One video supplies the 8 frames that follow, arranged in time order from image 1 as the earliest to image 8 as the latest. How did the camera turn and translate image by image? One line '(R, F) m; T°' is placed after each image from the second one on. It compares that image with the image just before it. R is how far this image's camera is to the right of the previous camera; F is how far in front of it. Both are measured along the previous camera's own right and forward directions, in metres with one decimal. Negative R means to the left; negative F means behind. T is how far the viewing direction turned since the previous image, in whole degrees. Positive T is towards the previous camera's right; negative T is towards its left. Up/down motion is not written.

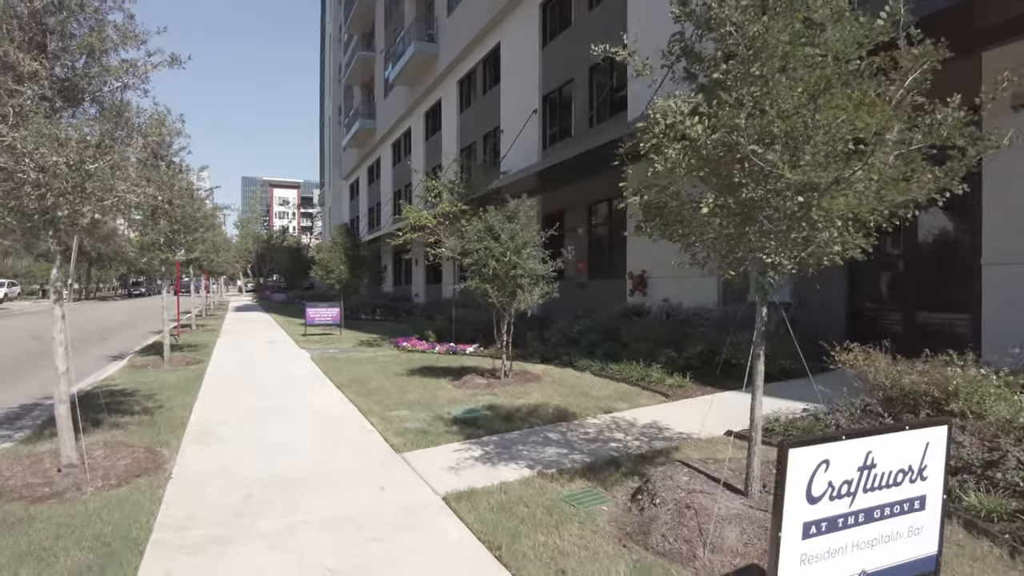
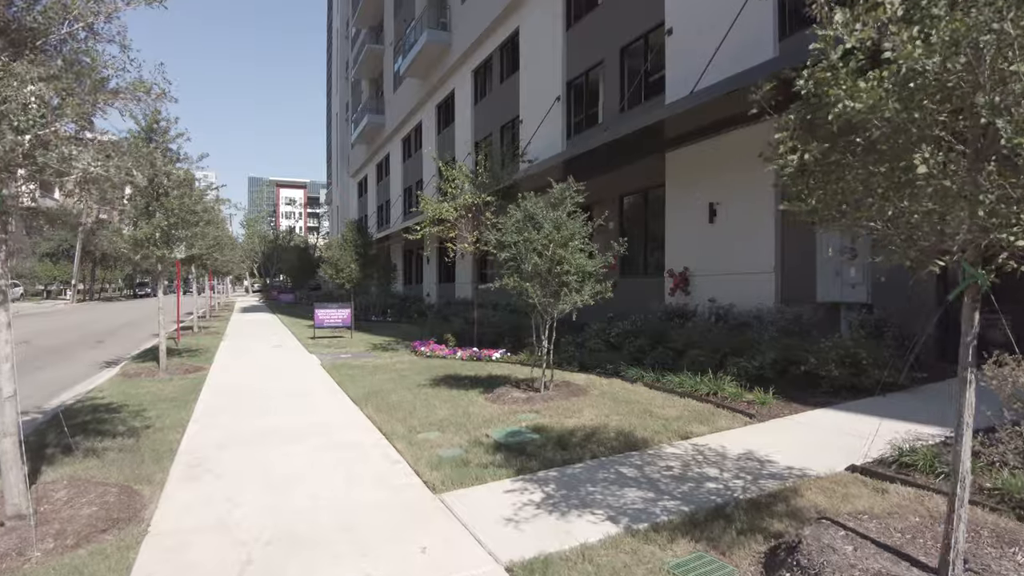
(-0.5, +1.3) m; -1°
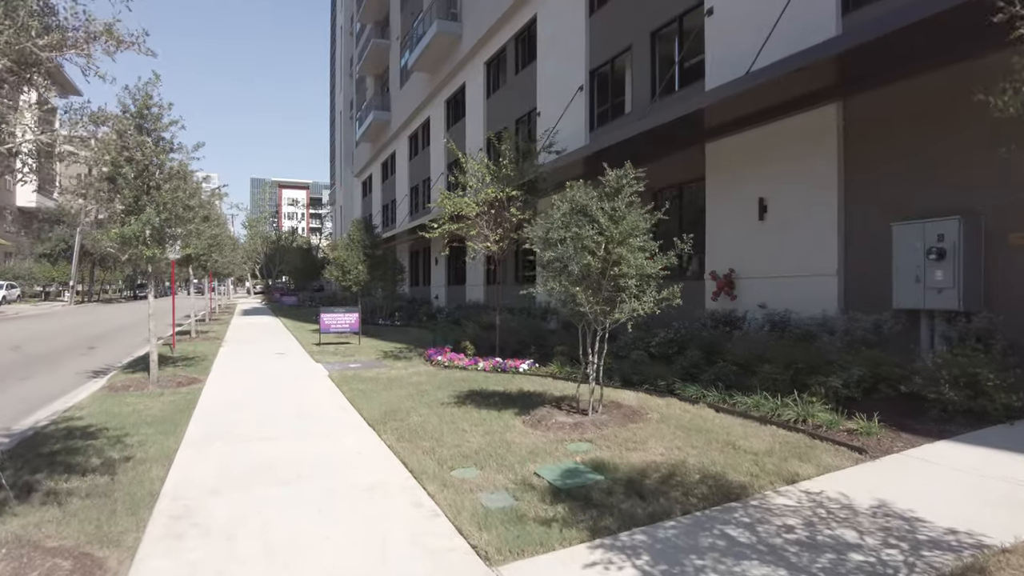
(-0.5, +1.2) m; 0°
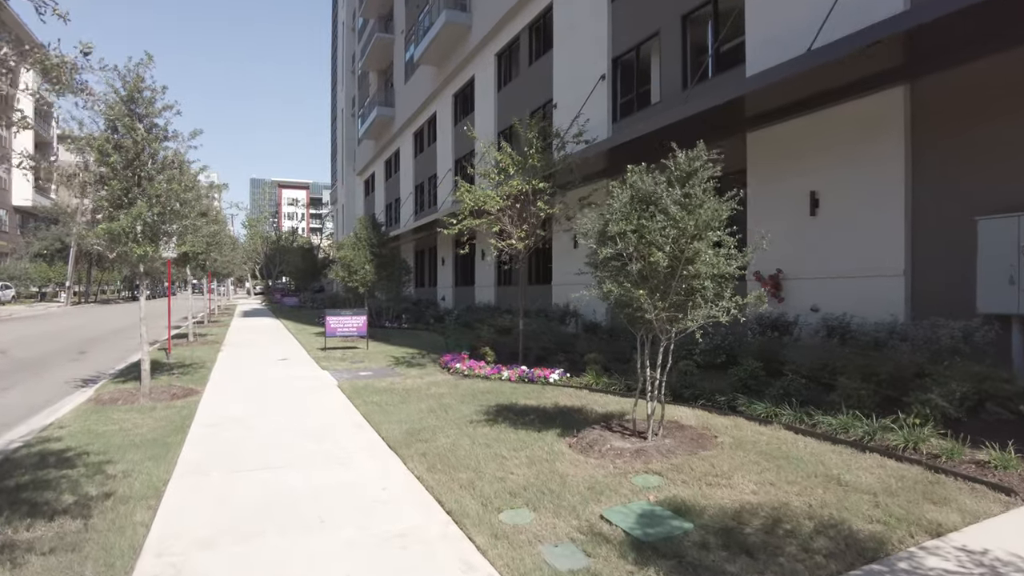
(-0.4, +1.0) m; 0°
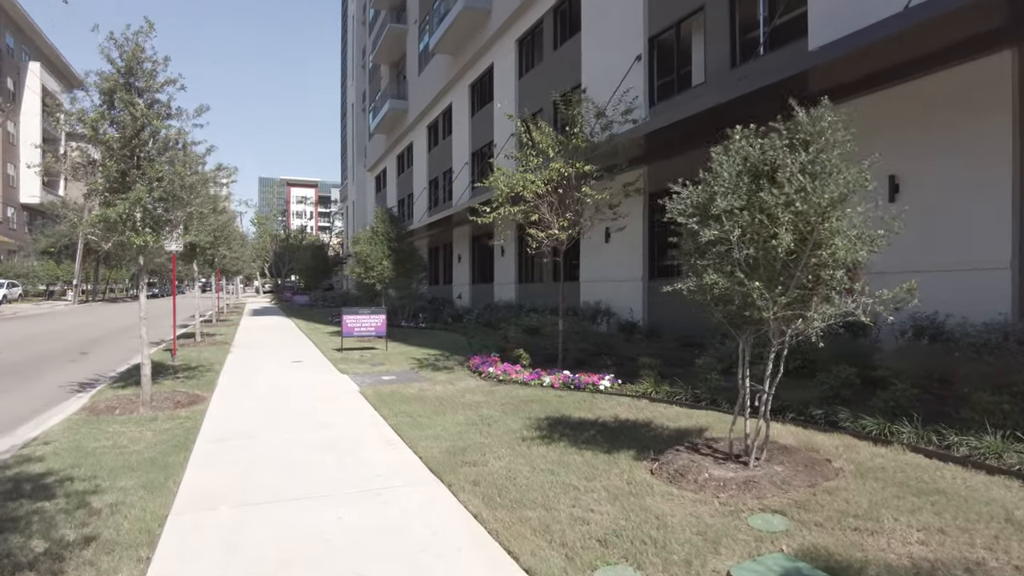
(-0.5, +1.1) m; -1°
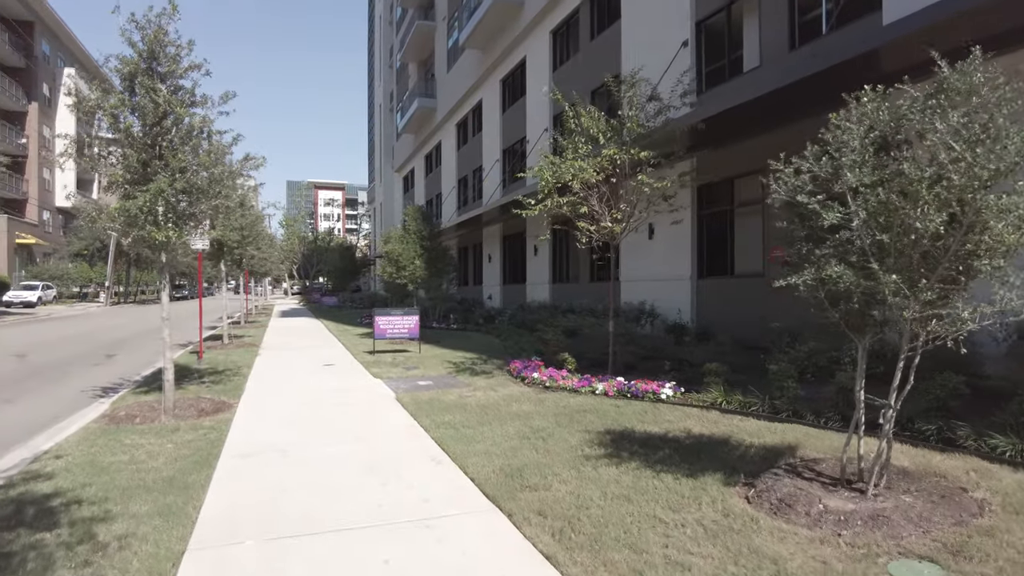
(-0.3, +0.8) m; -2°
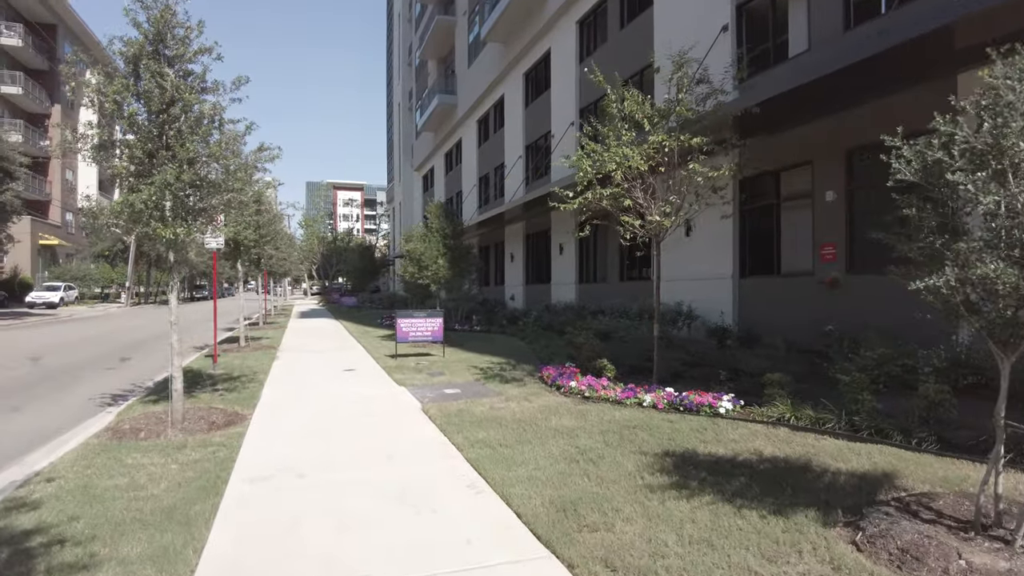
(-0.2, +0.7) m; -2°
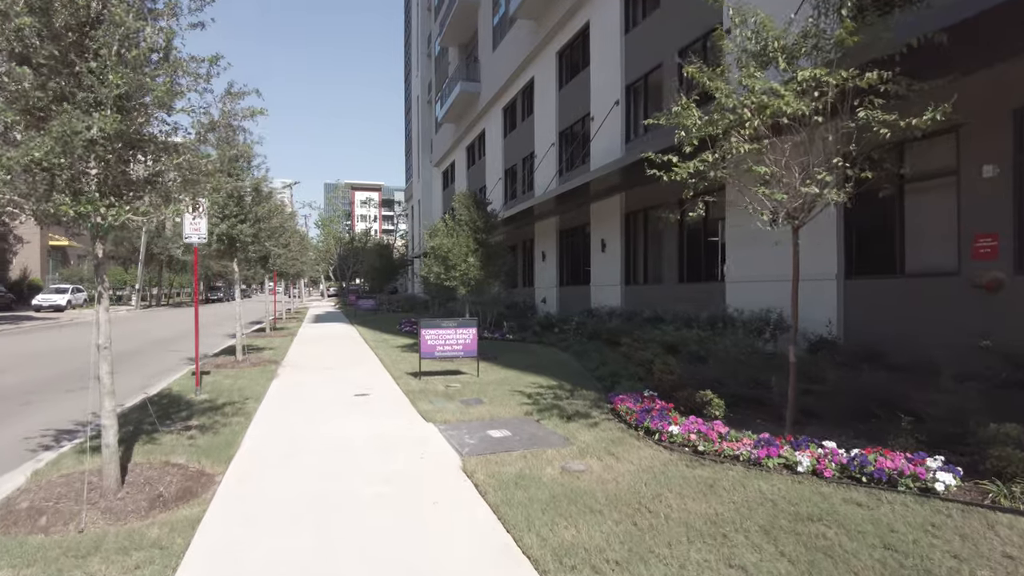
(-0.5, +2.5) m; -1°
